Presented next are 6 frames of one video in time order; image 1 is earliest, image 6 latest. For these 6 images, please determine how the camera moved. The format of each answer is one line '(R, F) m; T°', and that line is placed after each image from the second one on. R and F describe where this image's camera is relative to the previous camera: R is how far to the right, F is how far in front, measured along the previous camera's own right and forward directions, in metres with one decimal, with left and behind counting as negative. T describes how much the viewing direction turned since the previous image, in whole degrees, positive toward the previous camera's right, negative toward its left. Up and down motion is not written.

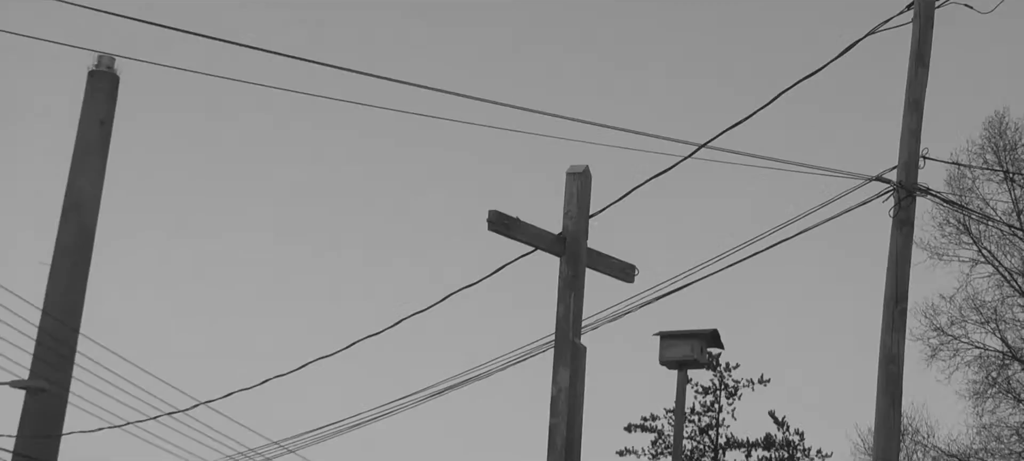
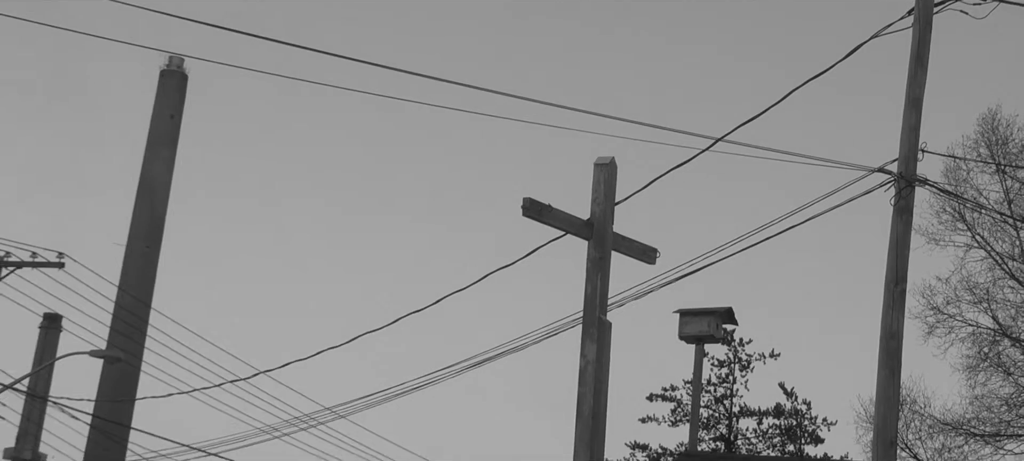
(-0.1, -1.2) m; -1°
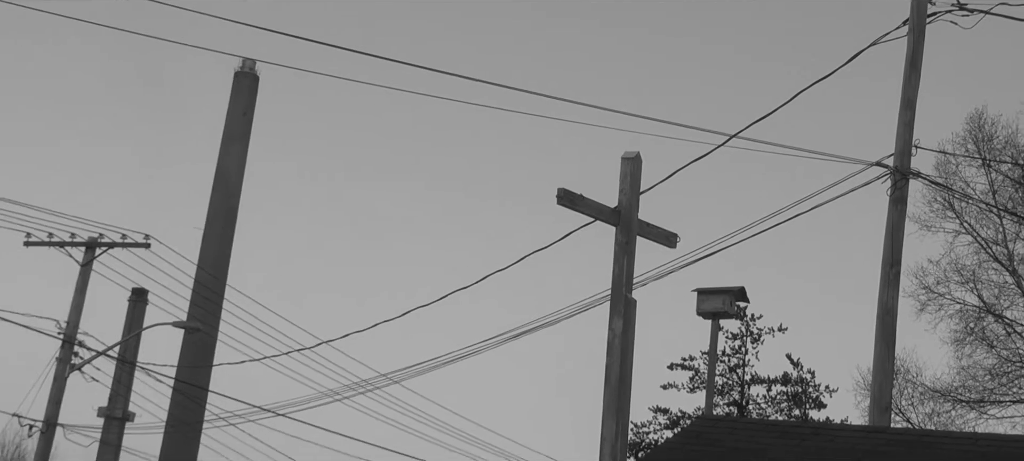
(-0.2, -1.6) m; -1°
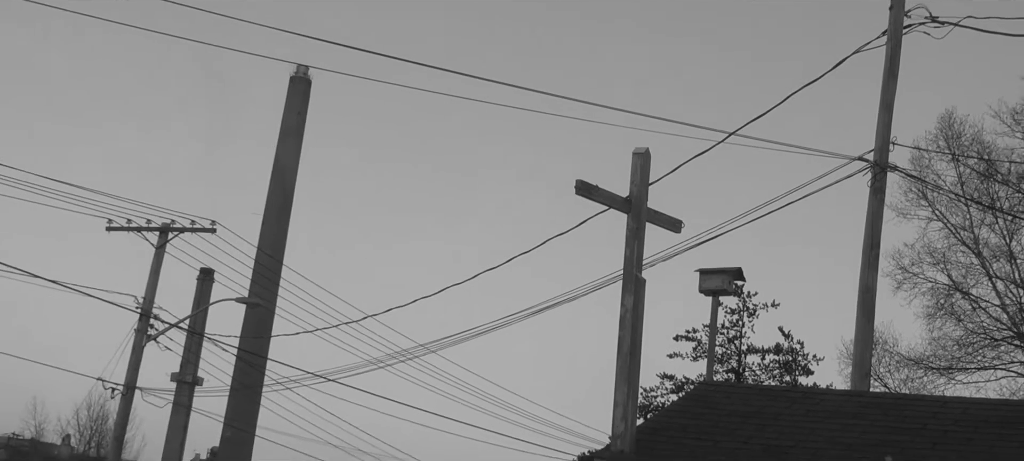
(-0.3, -1.9) m; 0°
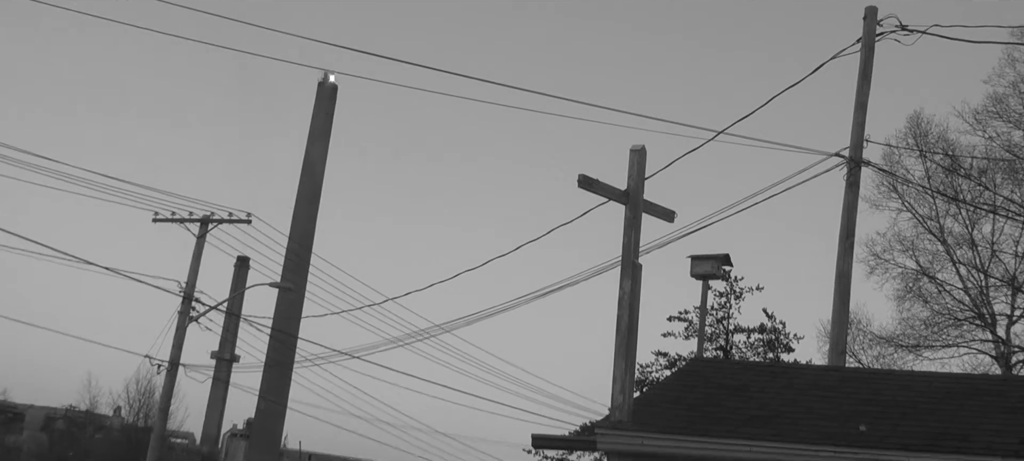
(-0.2, -1.7) m; 0°
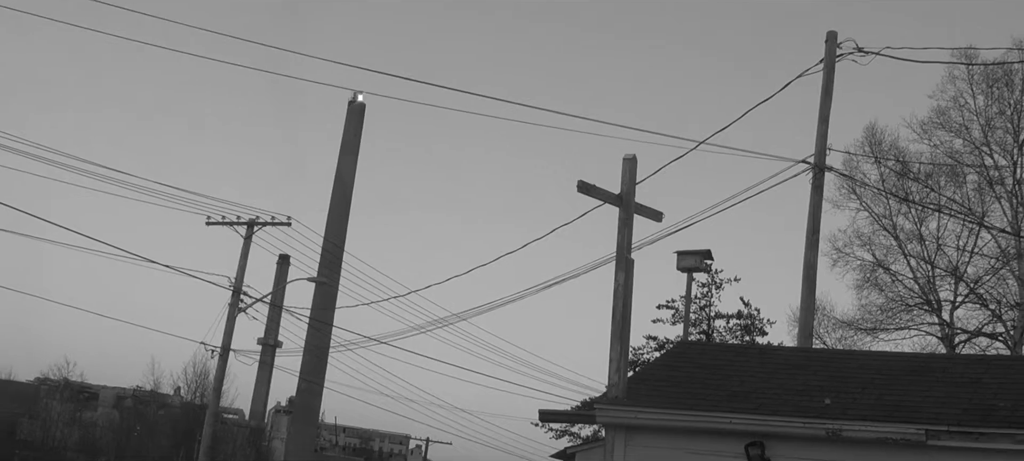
(-0.3, -2.6) m; +1°
